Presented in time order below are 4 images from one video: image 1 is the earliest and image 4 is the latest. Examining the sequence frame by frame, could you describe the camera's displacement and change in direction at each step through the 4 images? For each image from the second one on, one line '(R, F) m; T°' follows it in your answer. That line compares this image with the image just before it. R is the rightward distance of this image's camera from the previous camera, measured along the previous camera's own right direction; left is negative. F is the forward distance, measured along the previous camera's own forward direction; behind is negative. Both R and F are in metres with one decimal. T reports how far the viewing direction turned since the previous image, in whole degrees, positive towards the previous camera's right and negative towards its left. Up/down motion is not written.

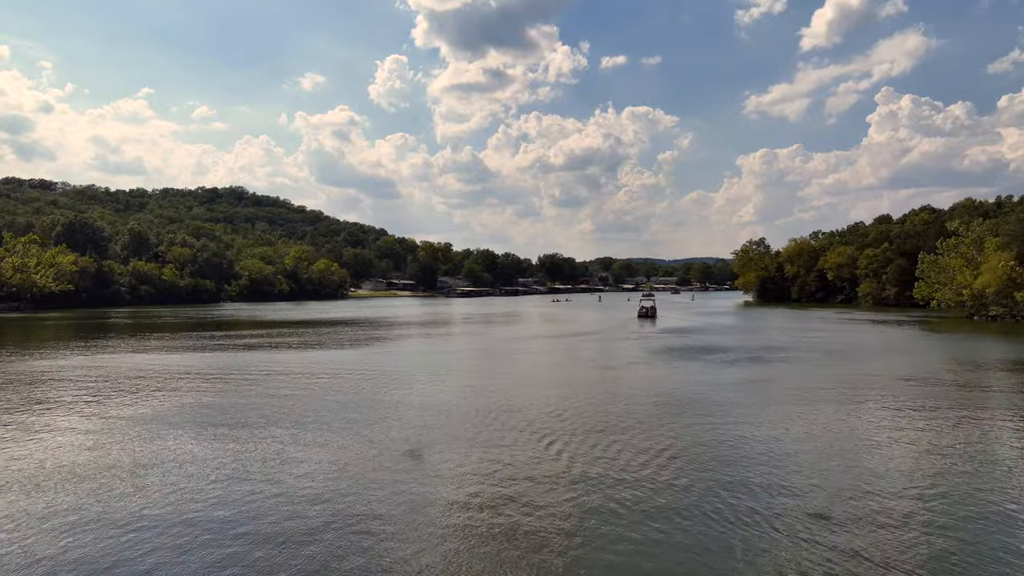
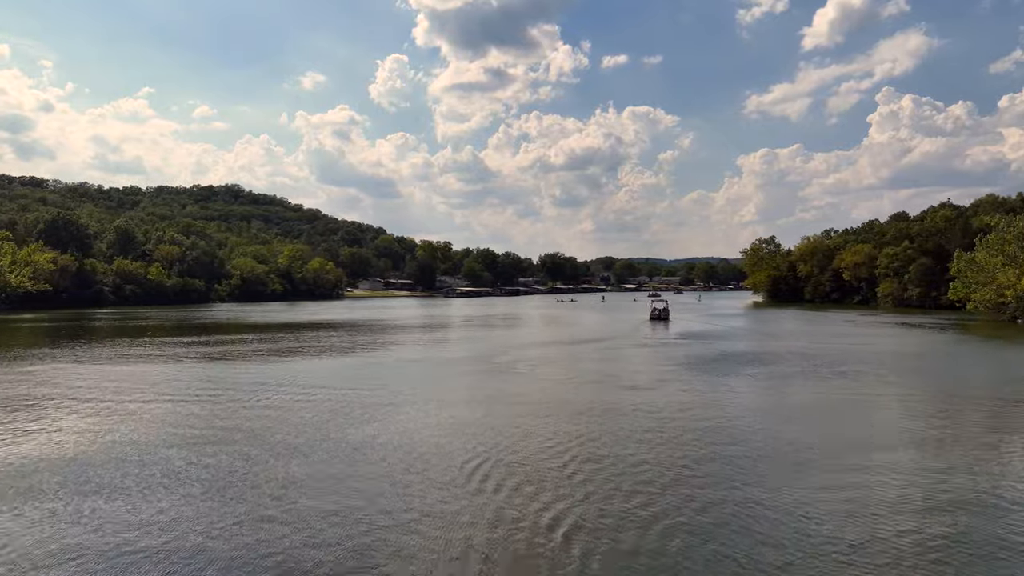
(-0.1, +5.5) m; 0°
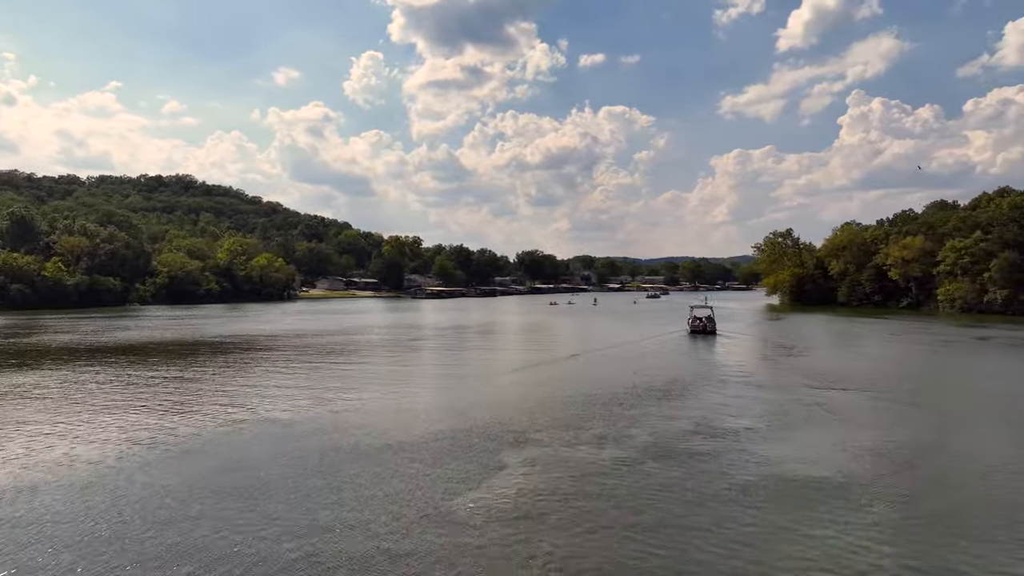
(-0.6, +21.6) m; +2°
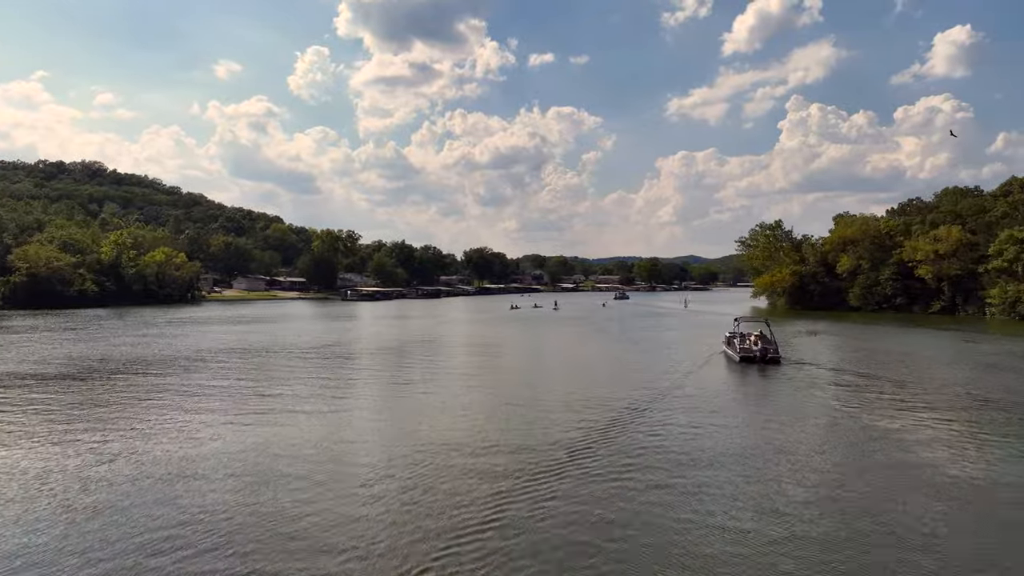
(+0.2, +21.0) m; +4°
